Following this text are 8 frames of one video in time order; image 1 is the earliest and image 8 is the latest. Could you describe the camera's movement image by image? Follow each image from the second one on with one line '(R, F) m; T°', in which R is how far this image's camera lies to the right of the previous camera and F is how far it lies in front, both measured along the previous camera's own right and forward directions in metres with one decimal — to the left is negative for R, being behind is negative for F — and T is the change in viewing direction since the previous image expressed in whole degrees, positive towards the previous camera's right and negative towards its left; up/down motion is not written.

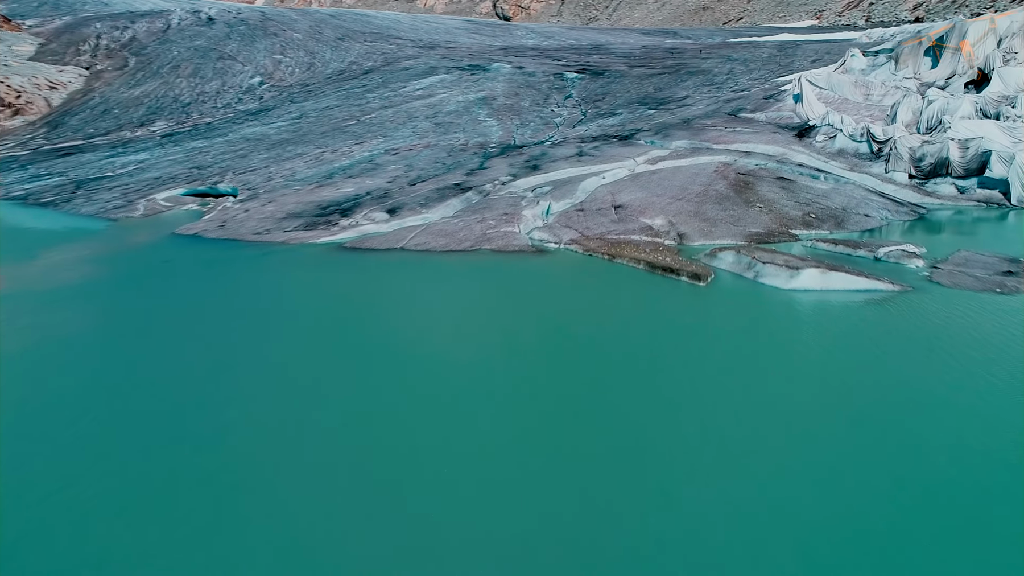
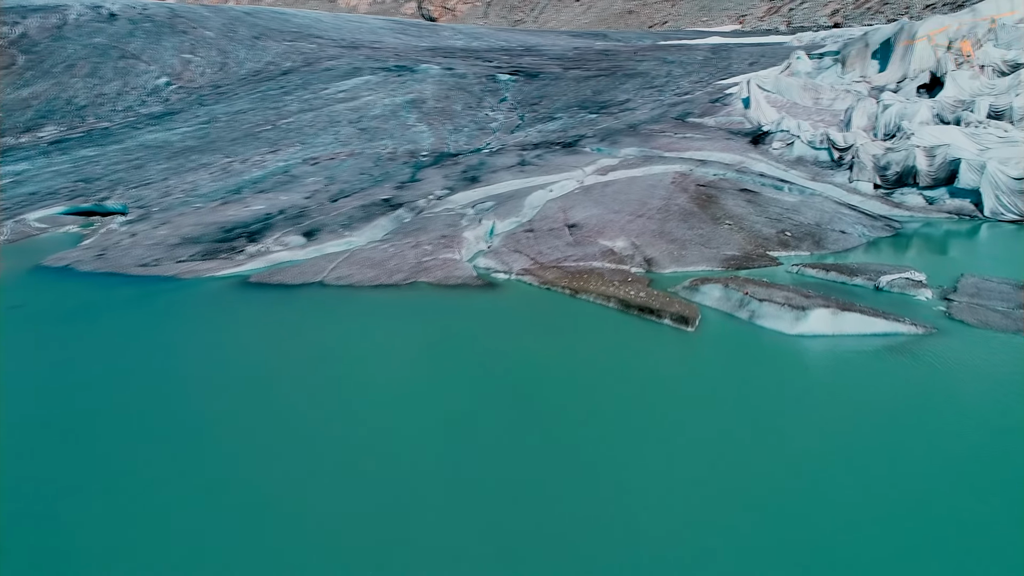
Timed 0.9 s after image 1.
(-0.1, +1.1) m; +5°
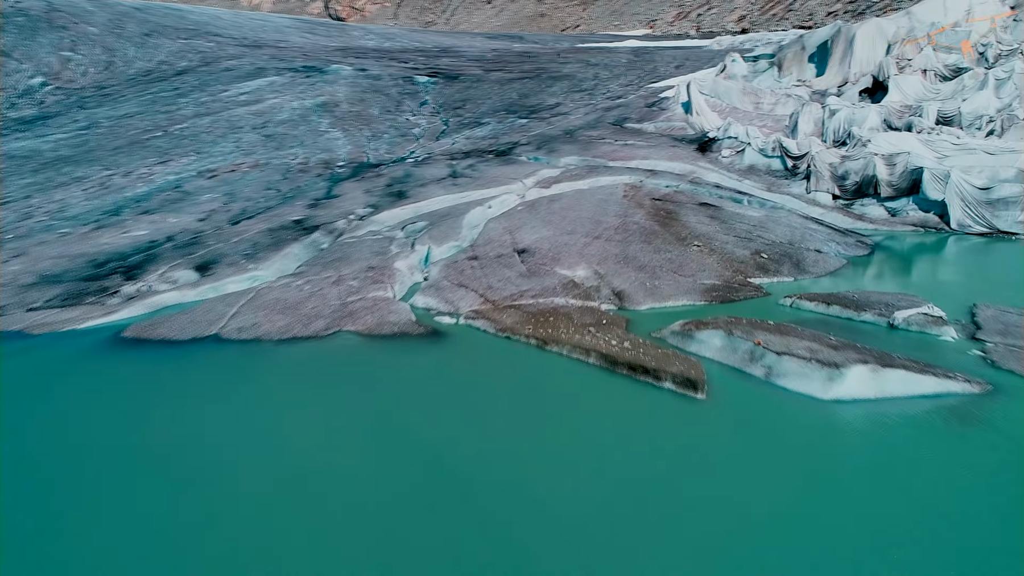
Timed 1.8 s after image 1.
(-0.2, +1.1) m; +7°
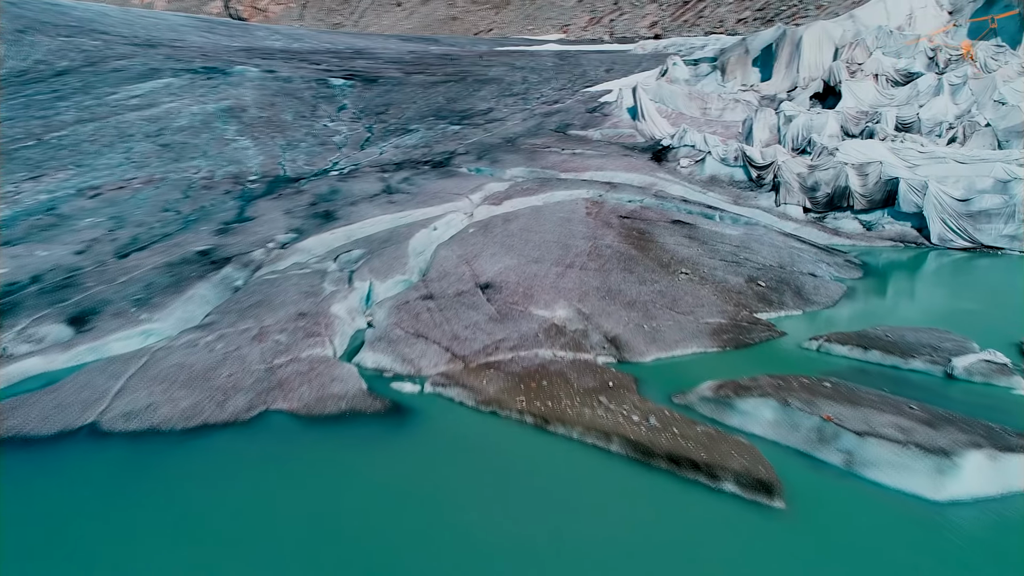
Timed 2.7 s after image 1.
(-0.3, +1.1) m; +7°
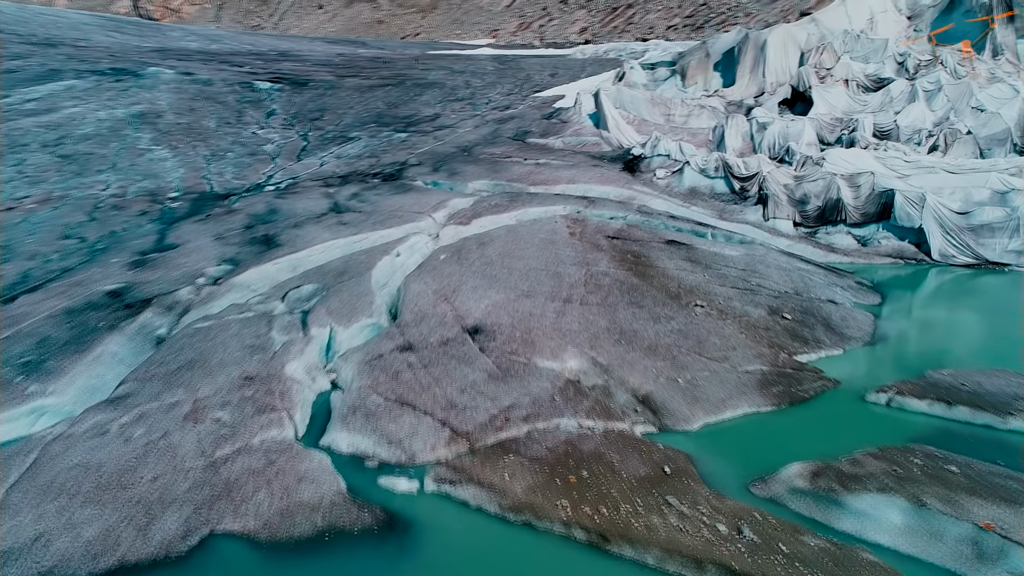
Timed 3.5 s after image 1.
(-0.4, +0.9) m; +6°
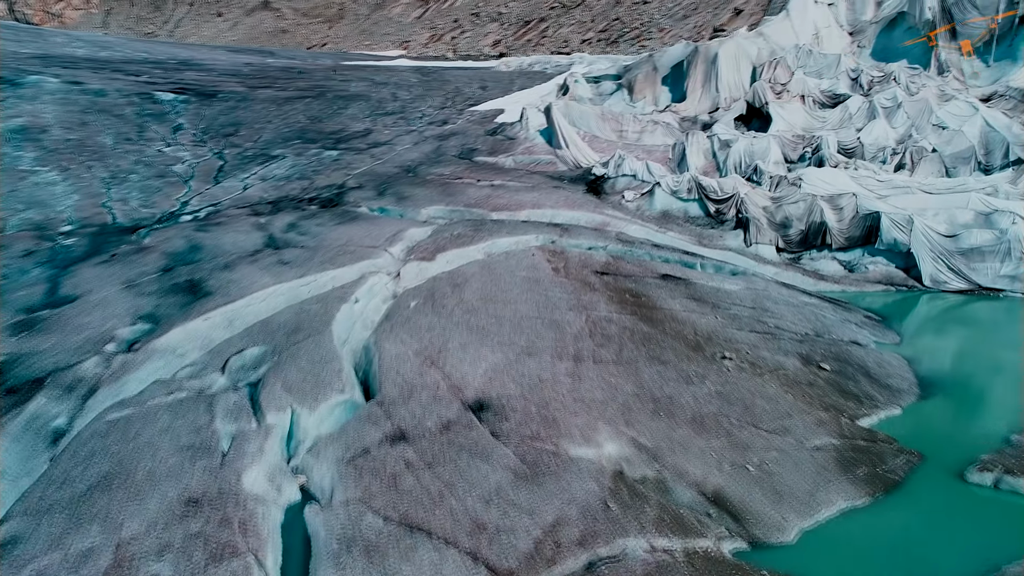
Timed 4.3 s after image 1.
(-0.5, +0.9) m; +7°
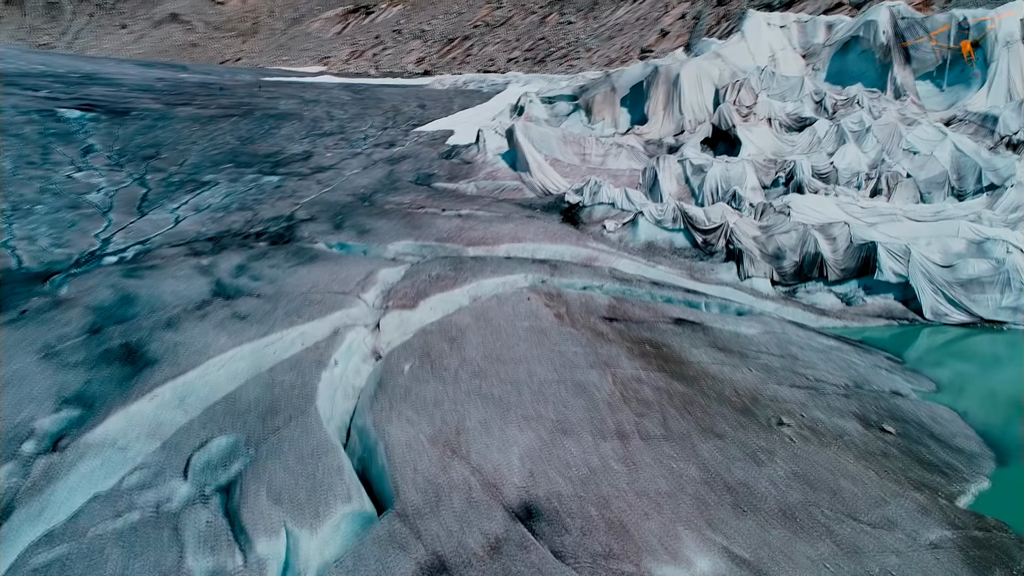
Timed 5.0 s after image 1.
(-0.5, +0.7) m; +6°
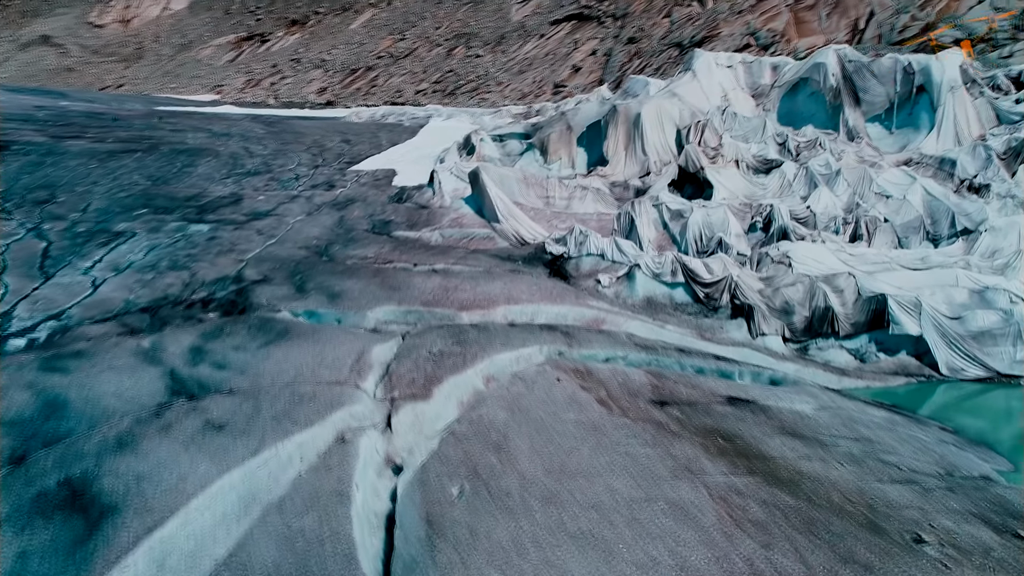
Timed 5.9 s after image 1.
(-0.8, +0.8) m; +8°
